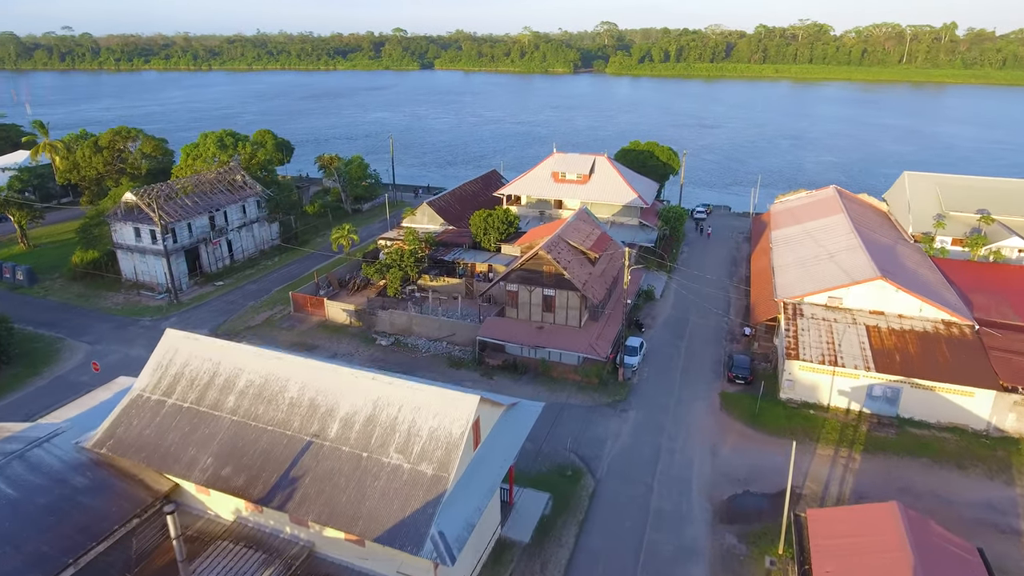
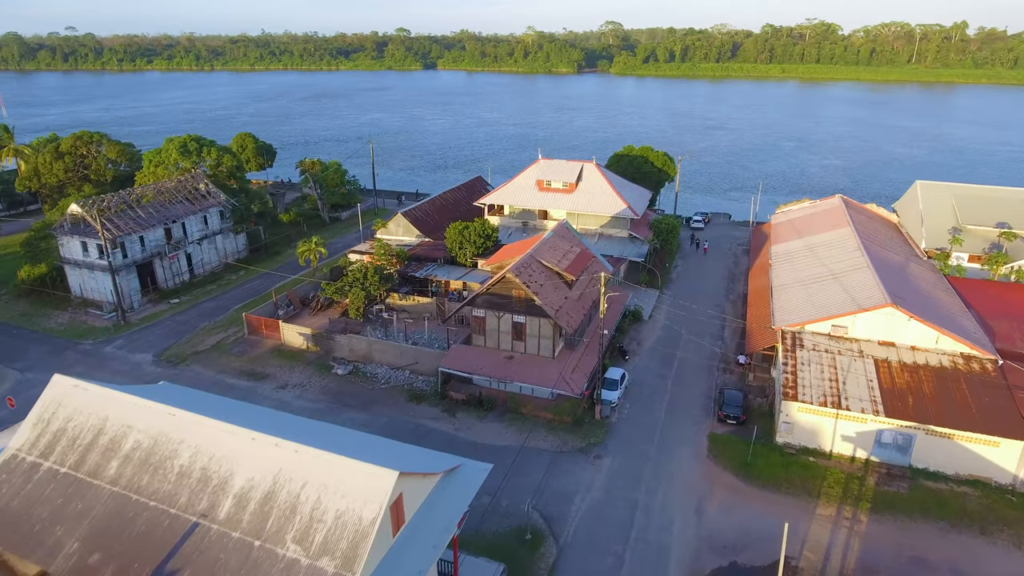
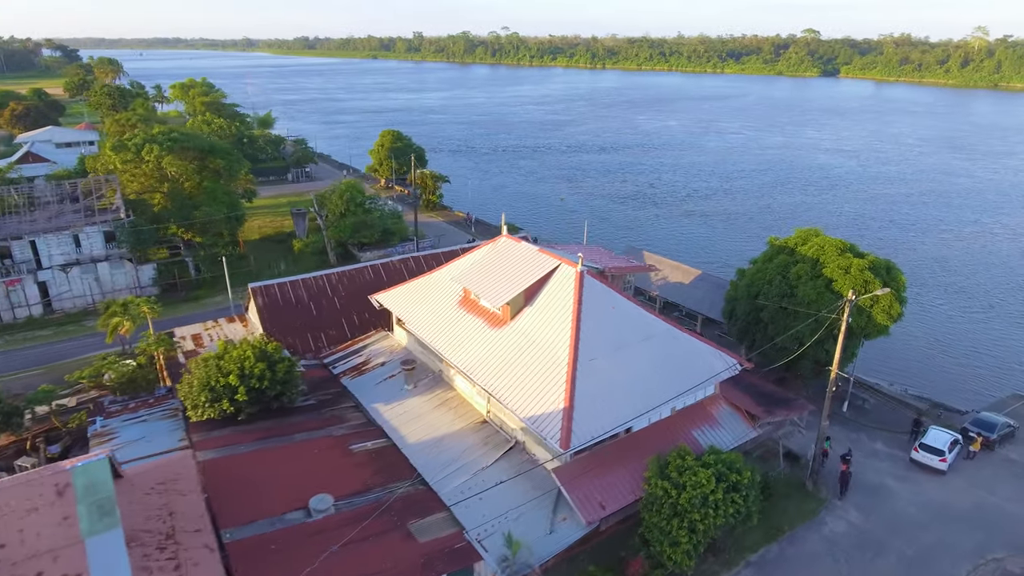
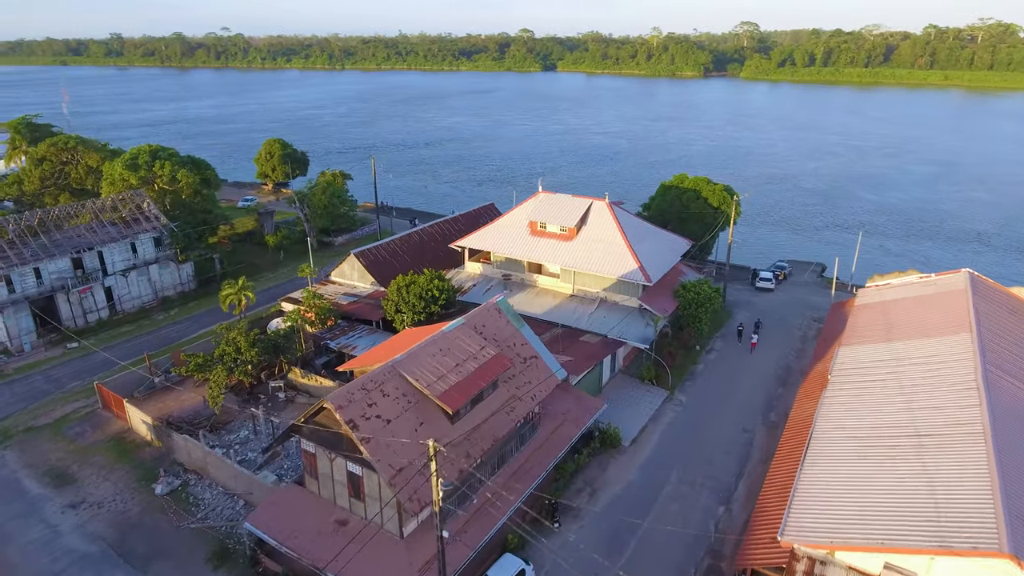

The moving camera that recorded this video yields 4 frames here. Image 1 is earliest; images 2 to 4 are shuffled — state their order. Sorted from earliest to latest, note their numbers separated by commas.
2, 4, 3
